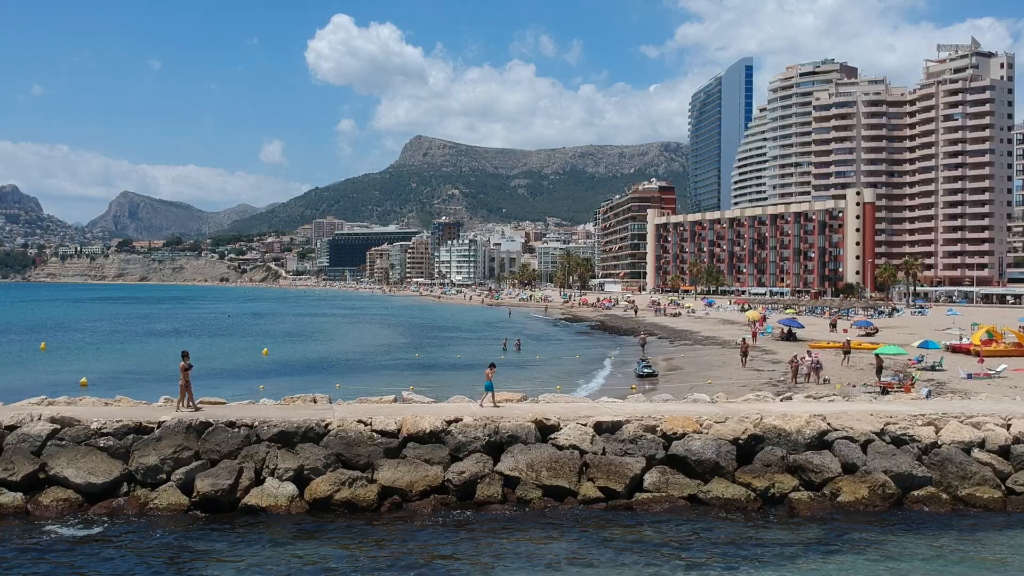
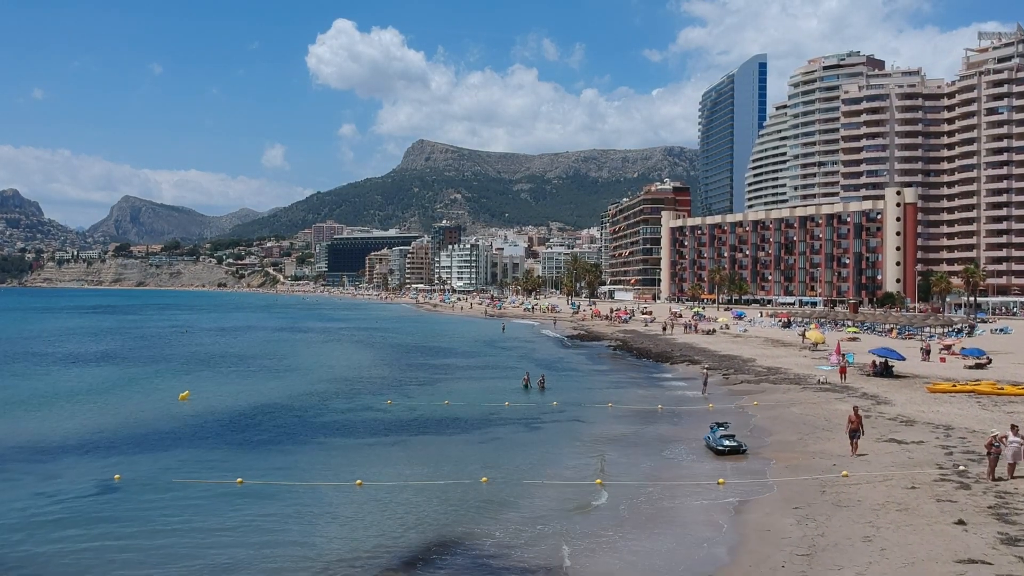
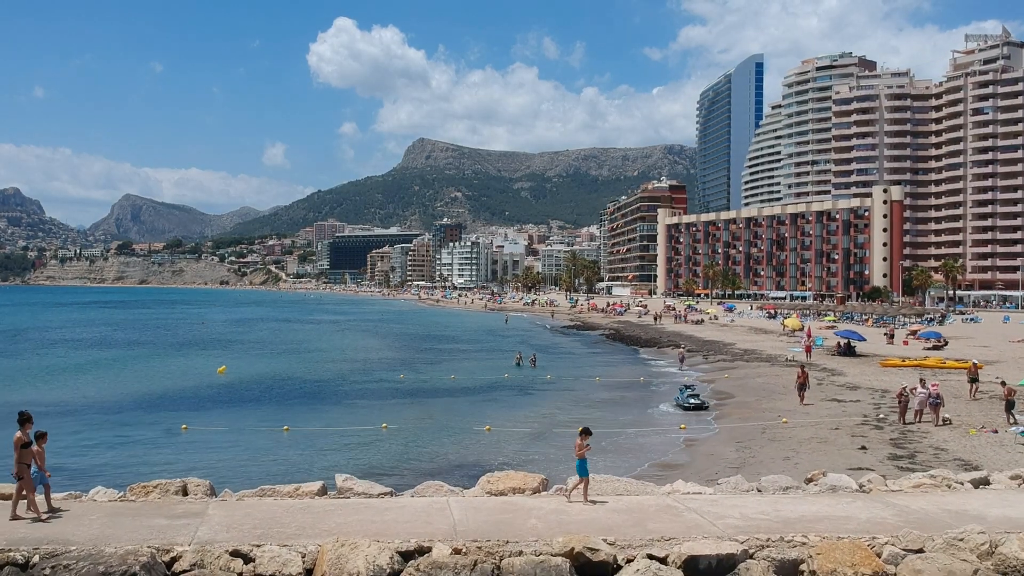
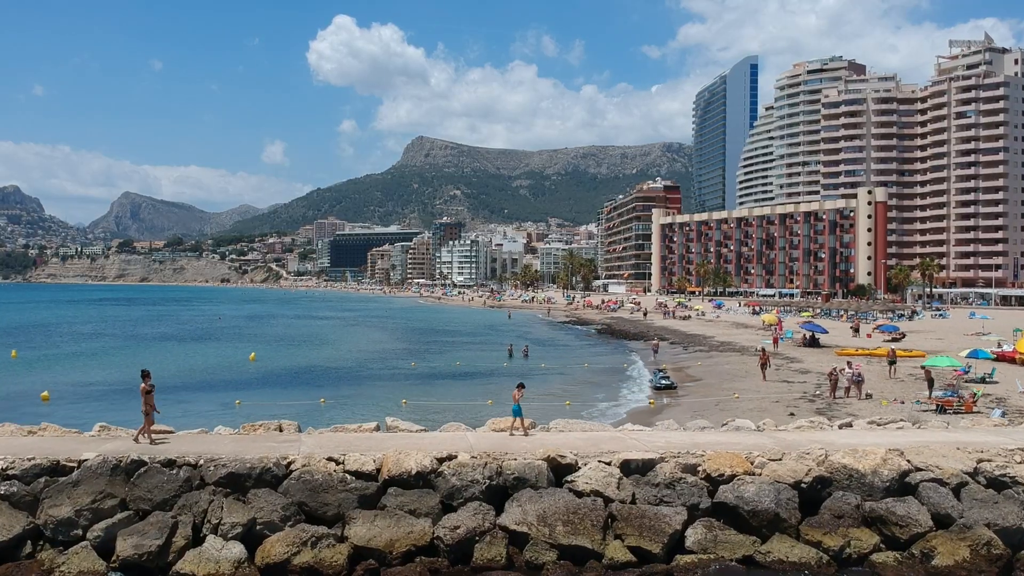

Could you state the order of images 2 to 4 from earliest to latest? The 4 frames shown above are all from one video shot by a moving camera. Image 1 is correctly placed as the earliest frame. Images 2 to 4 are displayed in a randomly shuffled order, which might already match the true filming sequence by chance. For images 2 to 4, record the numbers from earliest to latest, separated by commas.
4, 3, 2
